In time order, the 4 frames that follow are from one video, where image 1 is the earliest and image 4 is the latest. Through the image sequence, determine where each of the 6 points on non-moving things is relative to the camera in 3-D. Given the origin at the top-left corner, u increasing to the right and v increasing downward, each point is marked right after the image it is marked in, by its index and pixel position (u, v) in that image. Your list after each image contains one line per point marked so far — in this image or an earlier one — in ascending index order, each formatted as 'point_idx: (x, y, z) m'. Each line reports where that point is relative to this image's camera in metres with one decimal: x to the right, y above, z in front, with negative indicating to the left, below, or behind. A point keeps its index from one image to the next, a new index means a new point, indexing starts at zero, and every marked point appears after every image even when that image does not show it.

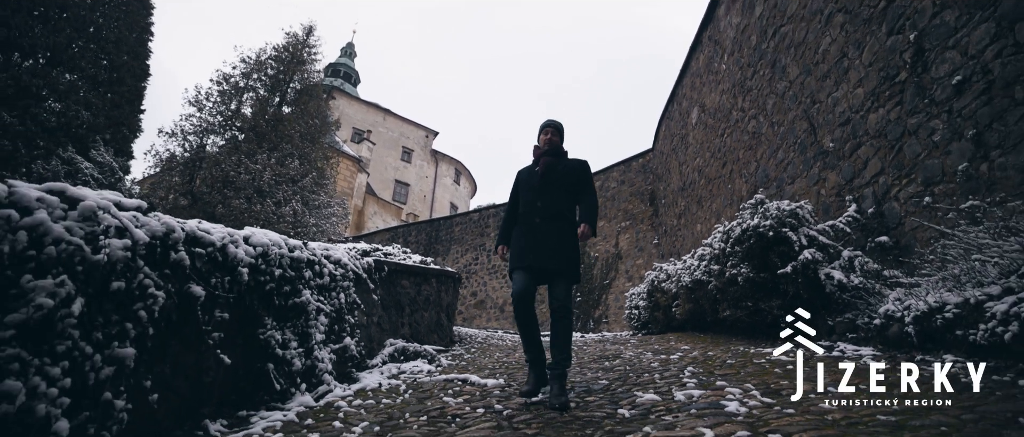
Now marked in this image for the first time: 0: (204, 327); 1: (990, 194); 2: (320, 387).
0: (-1.2, -0.4, +2.1) m
1: (+2.7, +0.1, +3.0) m
2: (-1.0, -0.9, +2.7) m
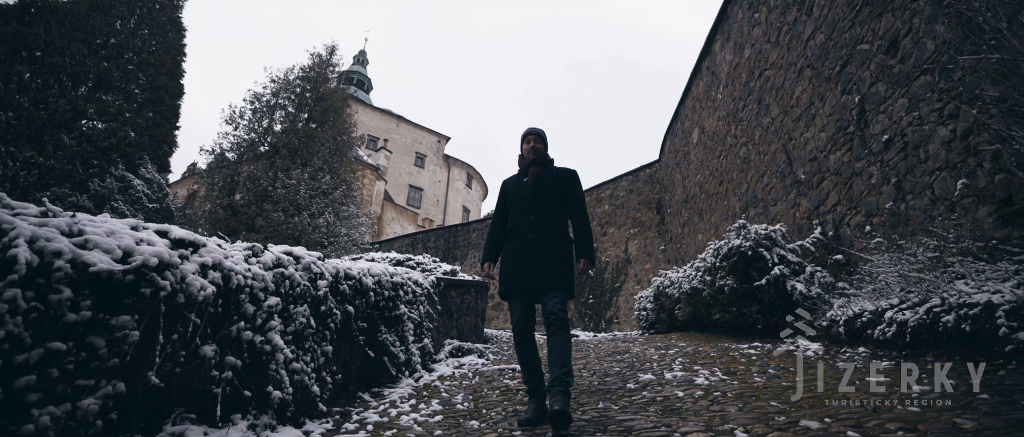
0: (-0.9, -0.7, +3.2) m
1: (+3.0, -0.1, +4.0) m
2: (-0.7, -1.1, +3.8) m
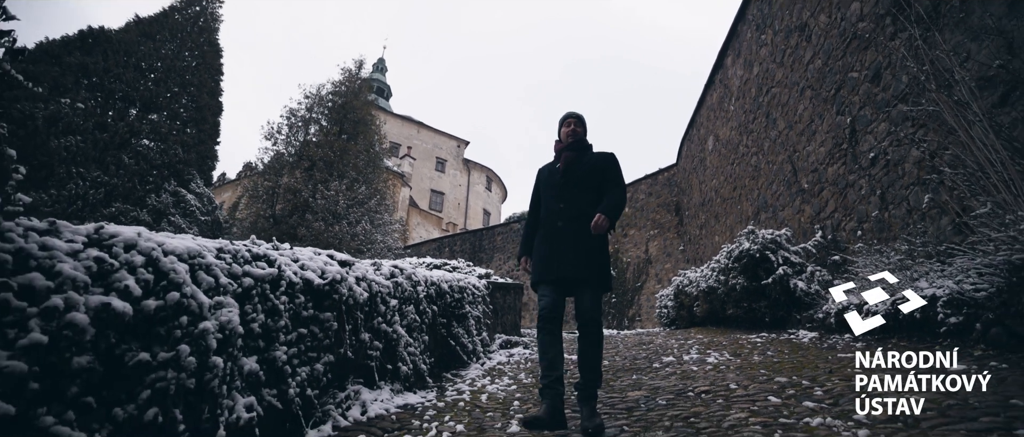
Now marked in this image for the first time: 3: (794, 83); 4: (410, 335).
0: (-0.6, -0.8, +4.0) m
1: (+3.4, -0.1, +4.8) m
2: (-0.3, -1.3, +4.7) m
3: (+3.8, +1.8, +7.0) m
4: (-0.7, -0.7, +3.4) m
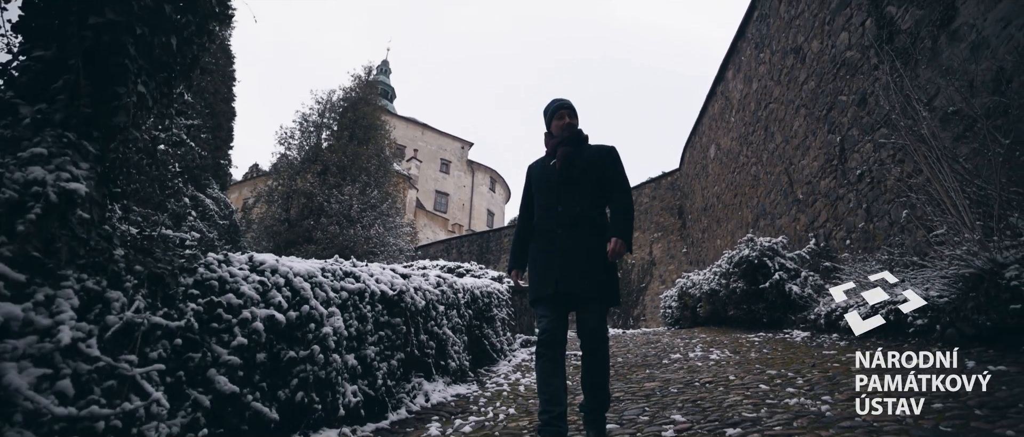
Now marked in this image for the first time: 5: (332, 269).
0: (-0.3, -0.9, +4.6) m
1: (+3.6, -0.3, +5.3) m
2: (-0.1, -1.4, +5.2) m
3: (+4.0, +1.7, +7.6) m
4: (-0.4, -0.9, +3.9) m
5: (-0.9, -0.2, +2.6) m
